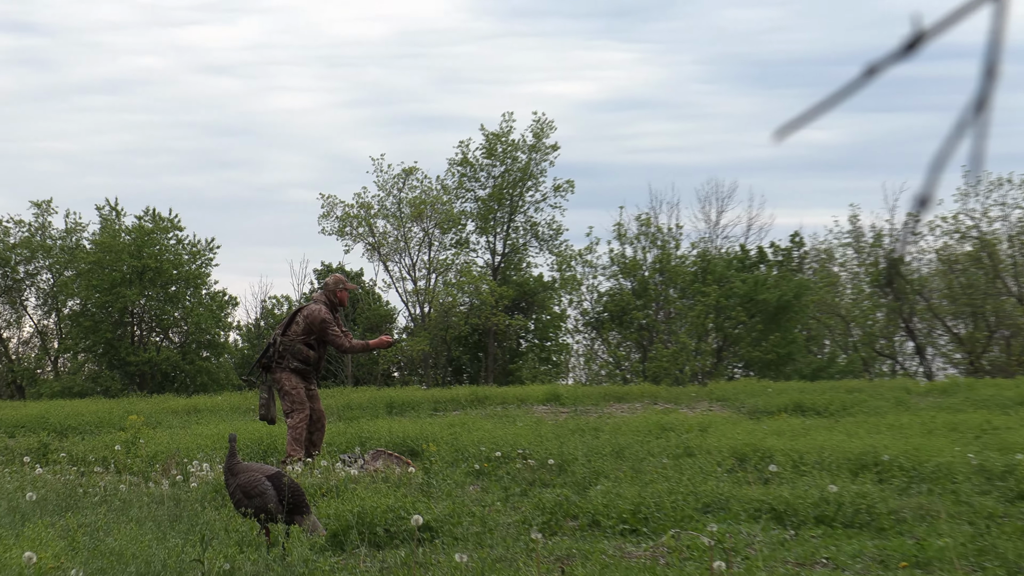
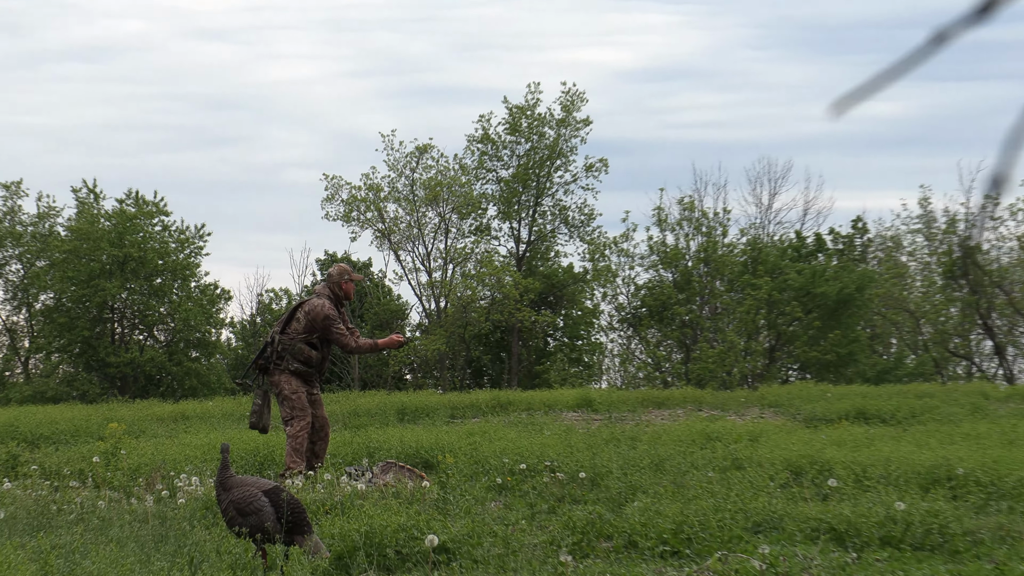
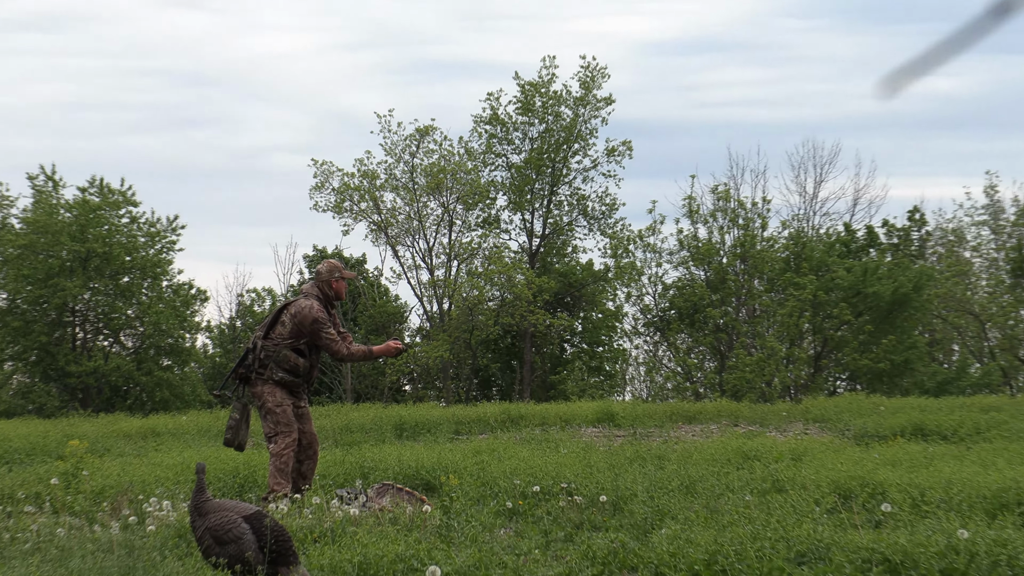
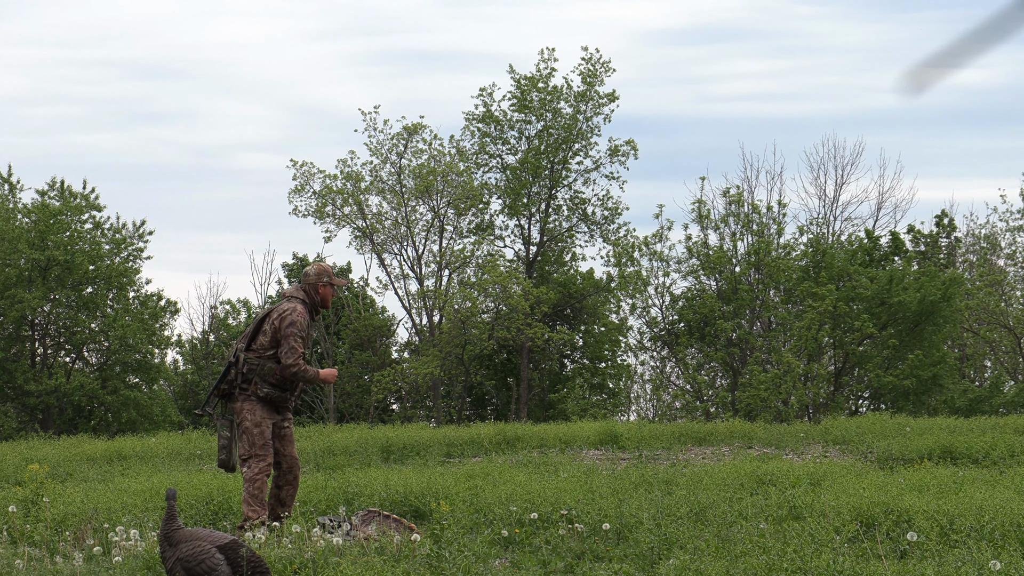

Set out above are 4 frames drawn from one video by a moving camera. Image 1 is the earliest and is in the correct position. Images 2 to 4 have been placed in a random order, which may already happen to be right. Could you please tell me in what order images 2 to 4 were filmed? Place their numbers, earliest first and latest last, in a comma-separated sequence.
2, 3, 4
